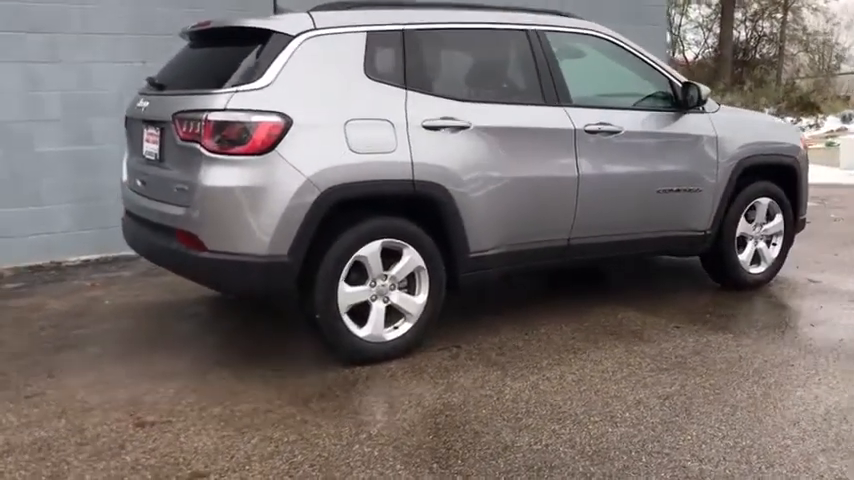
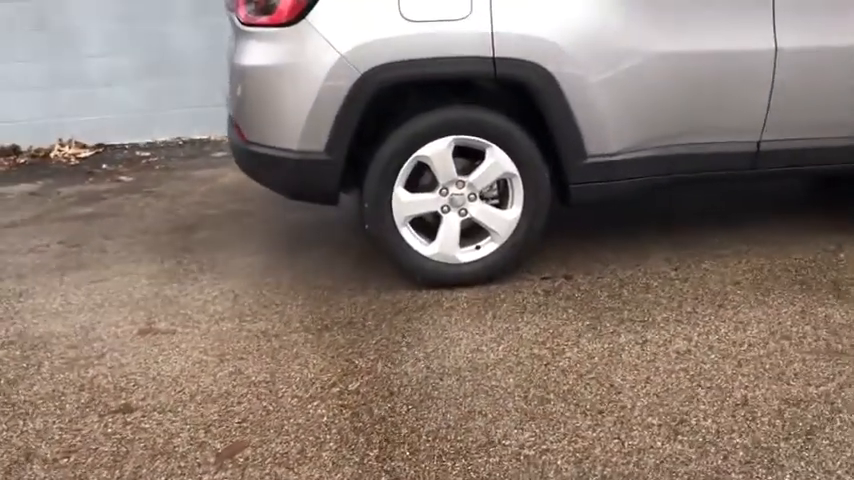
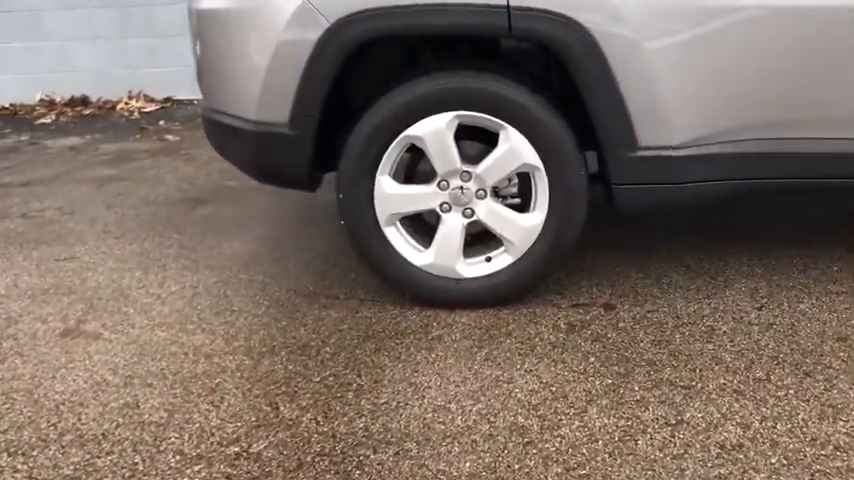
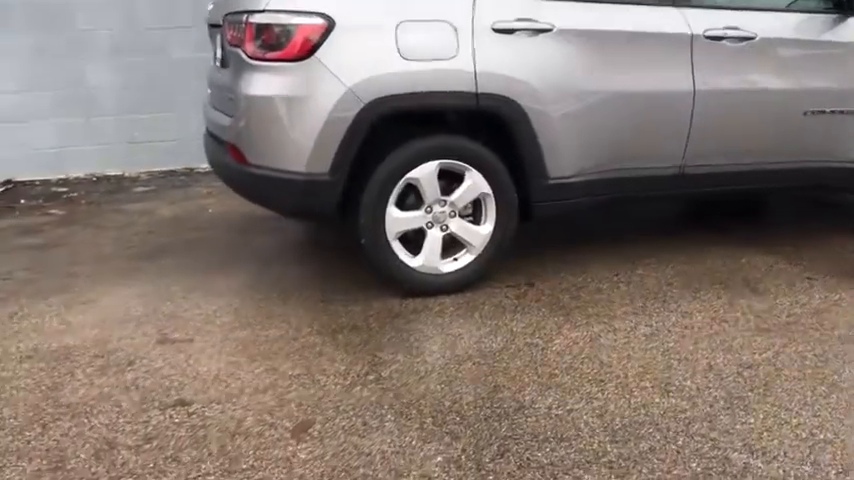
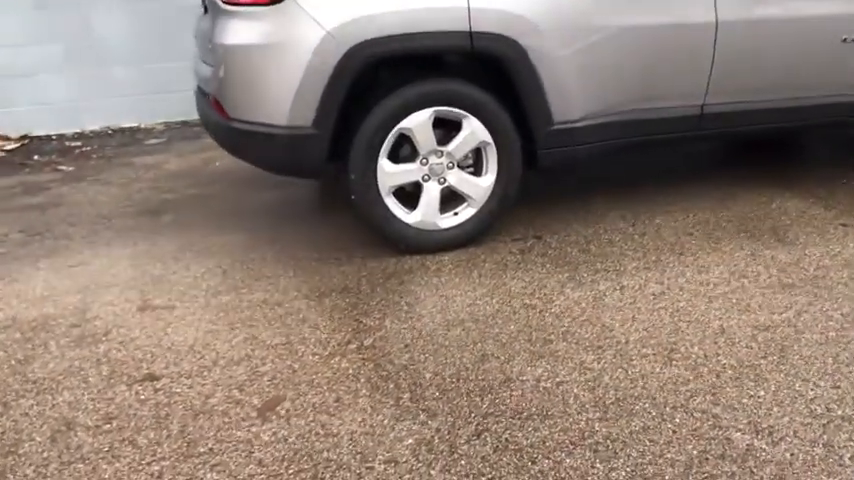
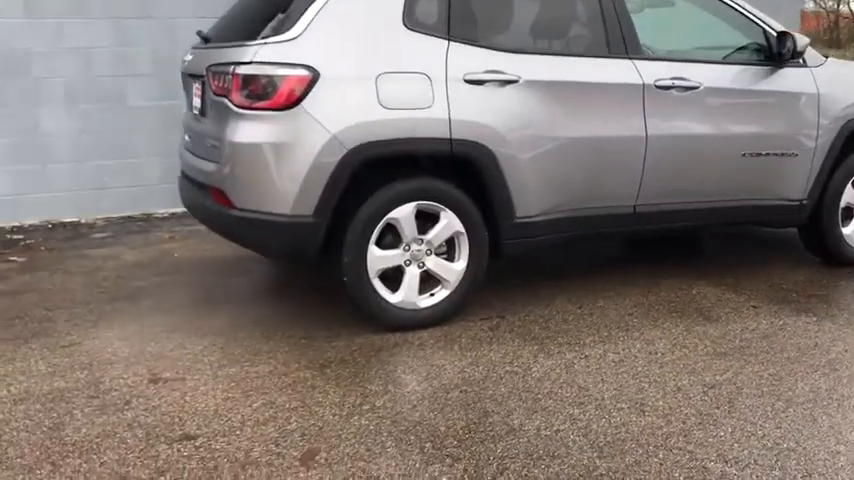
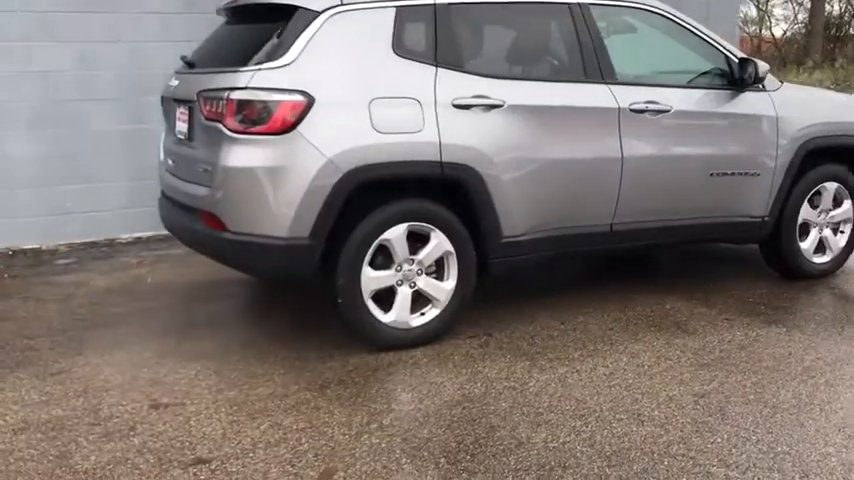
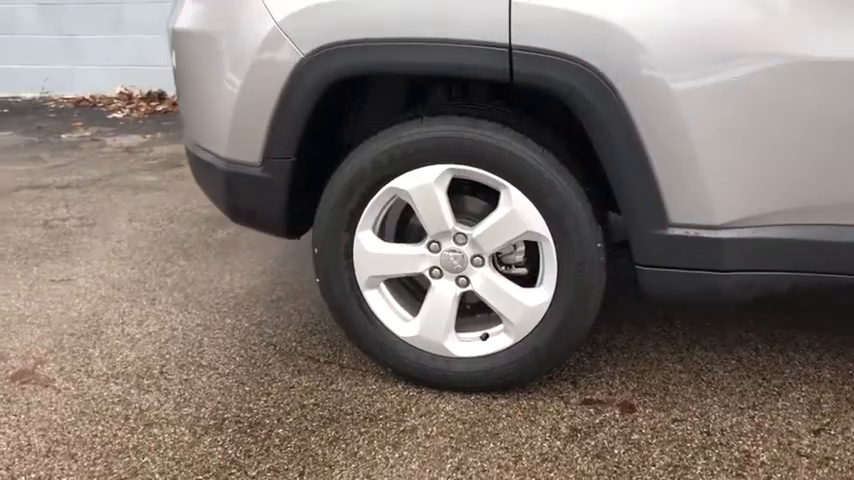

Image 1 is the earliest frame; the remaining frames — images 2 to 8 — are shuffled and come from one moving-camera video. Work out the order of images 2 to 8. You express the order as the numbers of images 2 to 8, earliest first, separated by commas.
7, 6, 4, 5, 2, 3, 8
